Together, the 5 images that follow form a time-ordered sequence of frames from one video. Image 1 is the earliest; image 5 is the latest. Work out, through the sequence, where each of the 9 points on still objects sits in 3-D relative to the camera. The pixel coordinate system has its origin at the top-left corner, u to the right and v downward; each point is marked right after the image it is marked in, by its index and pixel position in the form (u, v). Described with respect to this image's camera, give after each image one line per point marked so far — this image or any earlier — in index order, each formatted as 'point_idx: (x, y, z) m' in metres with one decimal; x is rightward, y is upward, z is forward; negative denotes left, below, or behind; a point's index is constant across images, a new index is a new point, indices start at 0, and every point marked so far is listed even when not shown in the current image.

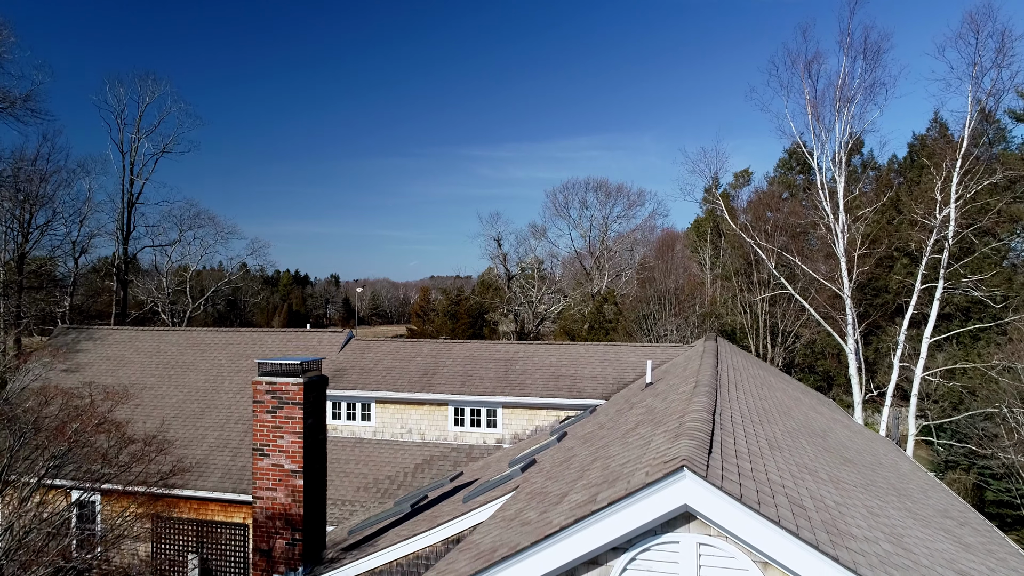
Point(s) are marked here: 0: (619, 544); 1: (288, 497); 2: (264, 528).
0: (+0.8, -1.9, +4.7) m
1: (-3.5, -3.3, +9.7) m
2: (-3.9, -3.8, +9.9) m
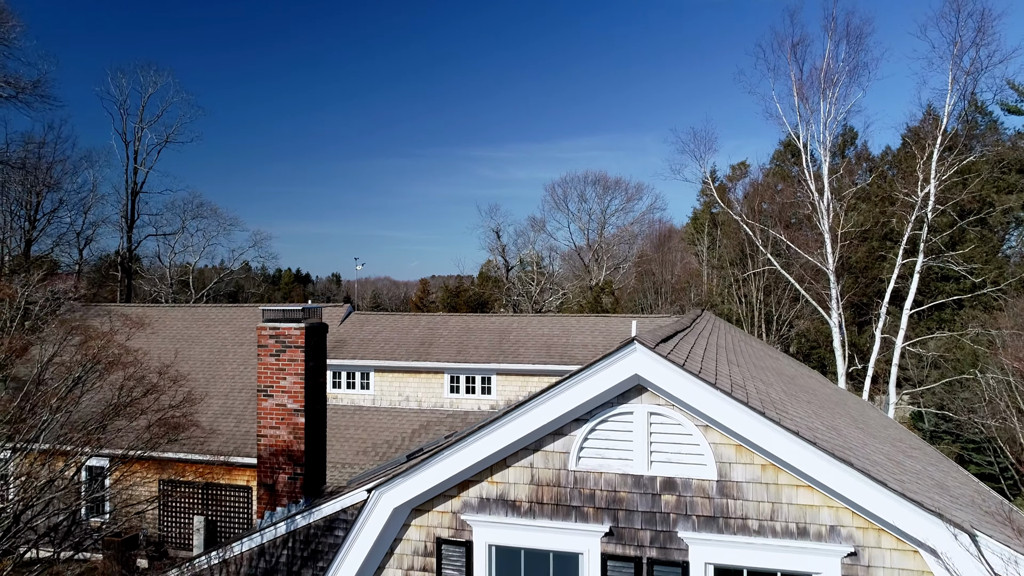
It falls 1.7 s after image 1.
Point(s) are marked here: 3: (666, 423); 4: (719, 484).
0: (+0.6, -1.1, +5.3) m
1: (-3.7, -2.5, +10.4) m
2: (-4.1, -3.0, +10.5) m
3: (+1.3, -1.1, +5.2) m
4: (+1.7, -1.6, +5.1) m
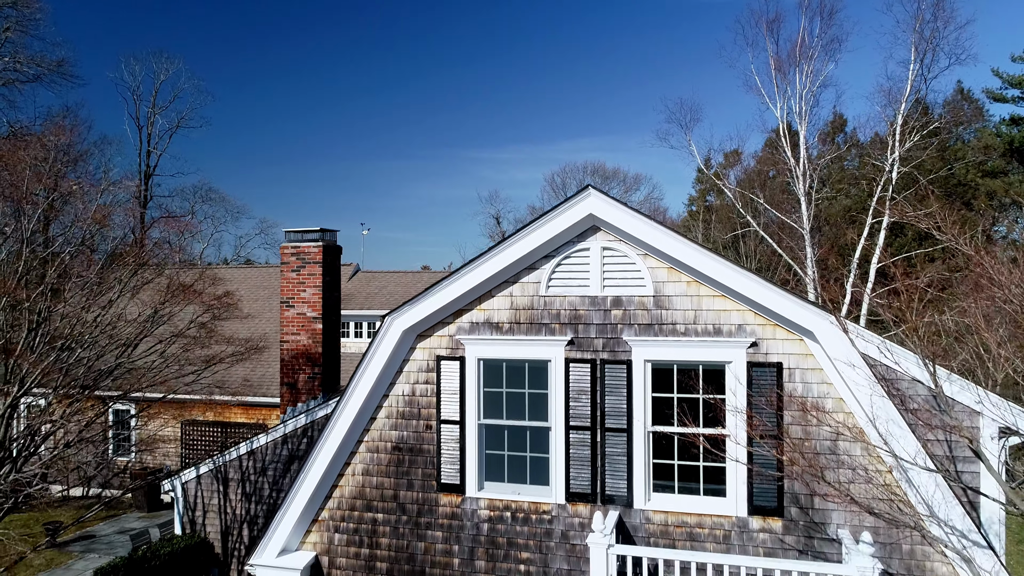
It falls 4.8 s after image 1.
0: (+0.4, +0.4, +6.8) m
1: (-3.9, -1.0, +11.9) m
2: (-4.3, -1.5, +12.0) m
3: (+1.1, +0.4, +6.7) m
4: (+1.5, -0.1, +6.6) m
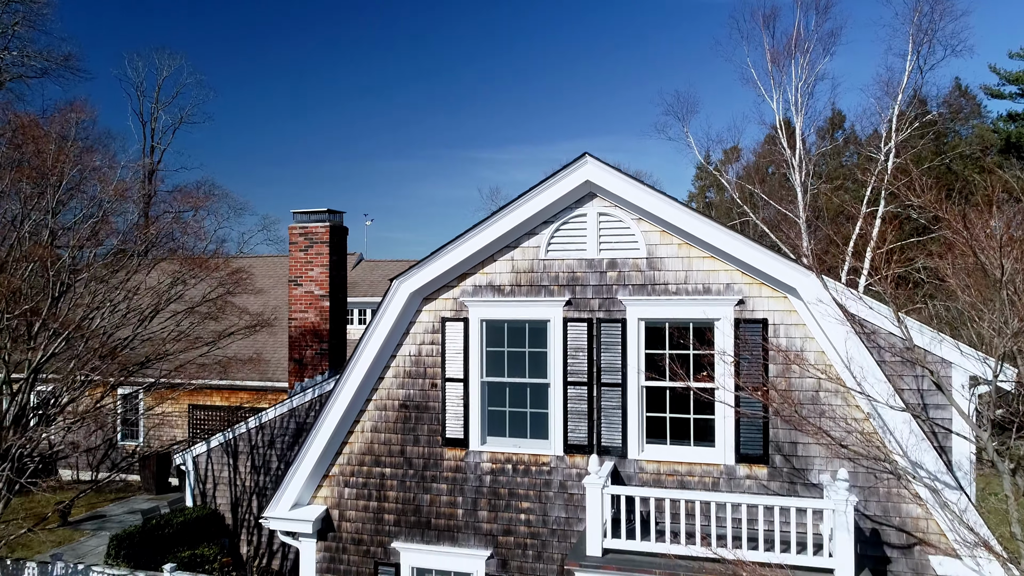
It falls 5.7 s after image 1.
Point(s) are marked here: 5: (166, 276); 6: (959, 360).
0: (+0.4, +0.8, +7.2) m
1: (-3.8, -0.6, +12.3) m
2: (-4.3, -1.1, +12.4) m
3: (+1.1, +0.8, +7.1) m
4: (+1.5, +0.3, +6.9) m
5: (-5.9, +0.2, +10.6) m
6: (+4.4, -0.7, +6.1) m
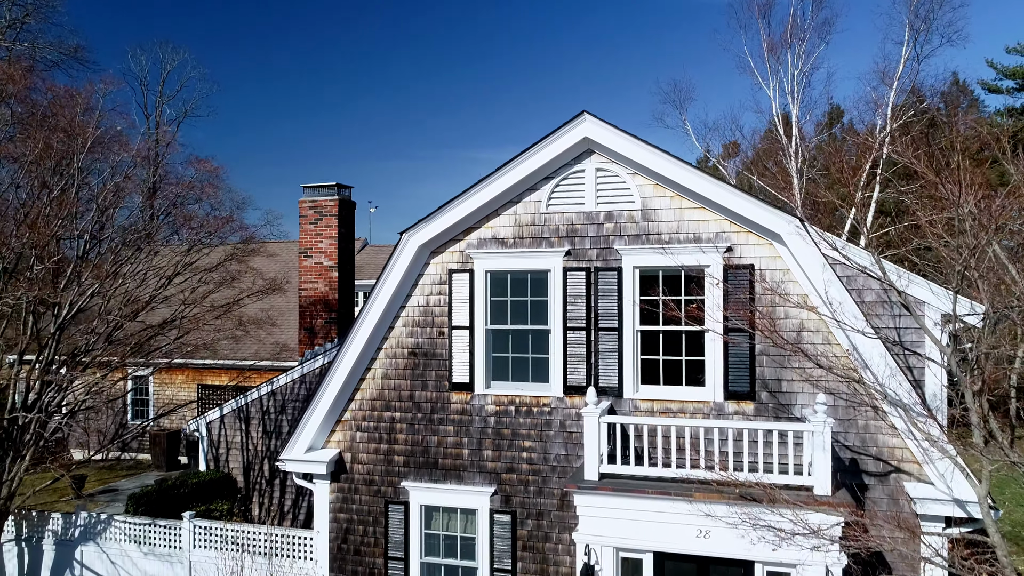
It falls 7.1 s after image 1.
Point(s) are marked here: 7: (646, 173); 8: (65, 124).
0: (+0.4, +1.4, +7.7) m
1: (-3.8, 0.0, +12.7) m
2: (-4.3, -0.5, +12.9) m
3: (+1.2, +1.4, +7.5) m
4: (+1.6, +0.9, +7.4) m
5: (-5.9, +0.8, +11.1) m
6: (+4.4, -0.1, +6.5) m
7: (+1.6, +1.4, +7.4) m
8: (-7.4, +2.6, +10.2) m
